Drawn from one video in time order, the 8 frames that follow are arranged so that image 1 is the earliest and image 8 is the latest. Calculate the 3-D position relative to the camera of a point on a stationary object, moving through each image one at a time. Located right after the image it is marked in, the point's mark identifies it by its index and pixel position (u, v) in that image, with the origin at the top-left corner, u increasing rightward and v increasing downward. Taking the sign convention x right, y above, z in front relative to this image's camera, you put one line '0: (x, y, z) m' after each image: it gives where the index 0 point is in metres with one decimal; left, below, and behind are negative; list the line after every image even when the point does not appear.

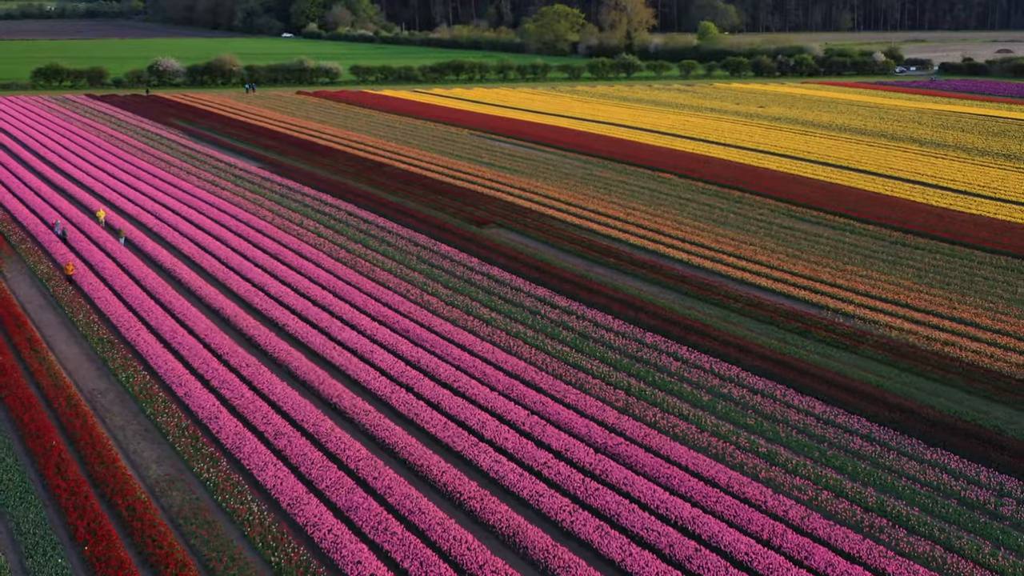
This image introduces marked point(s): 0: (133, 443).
0: (-3.1, -1.3, +9.6) m
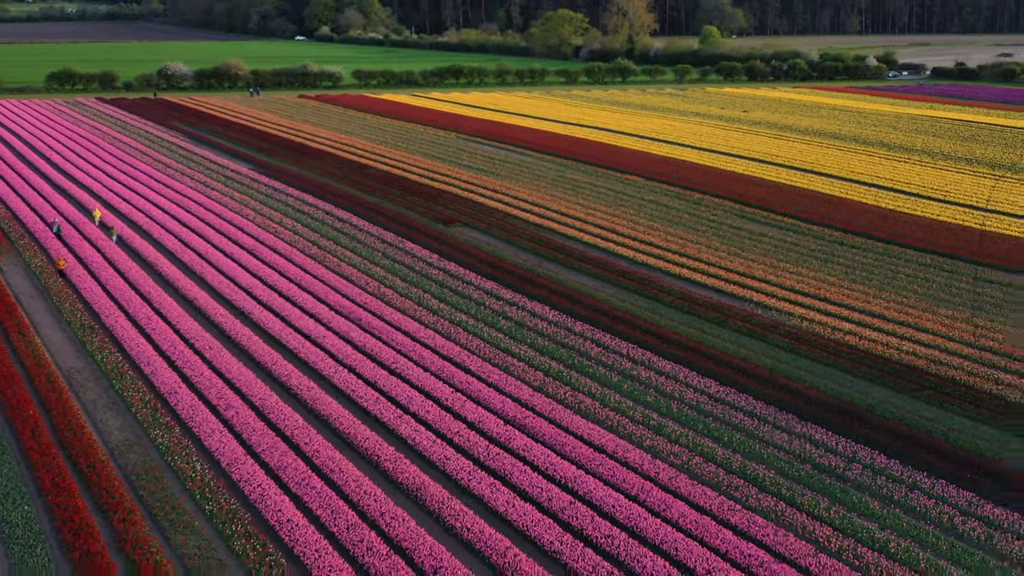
0: (-3.9, -1.2, +10.9) m
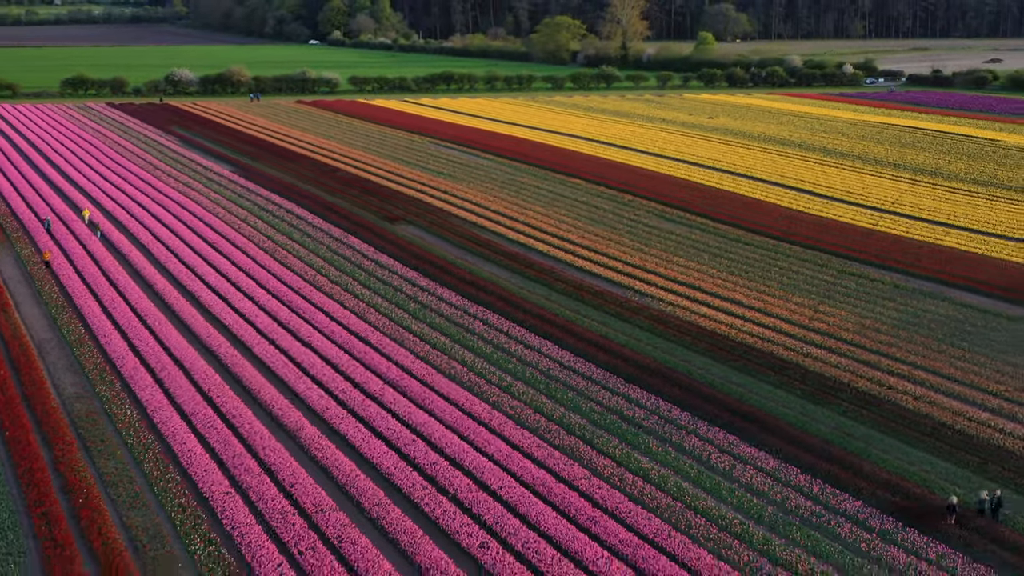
0: (-5.2, -1.0, +13.5) m
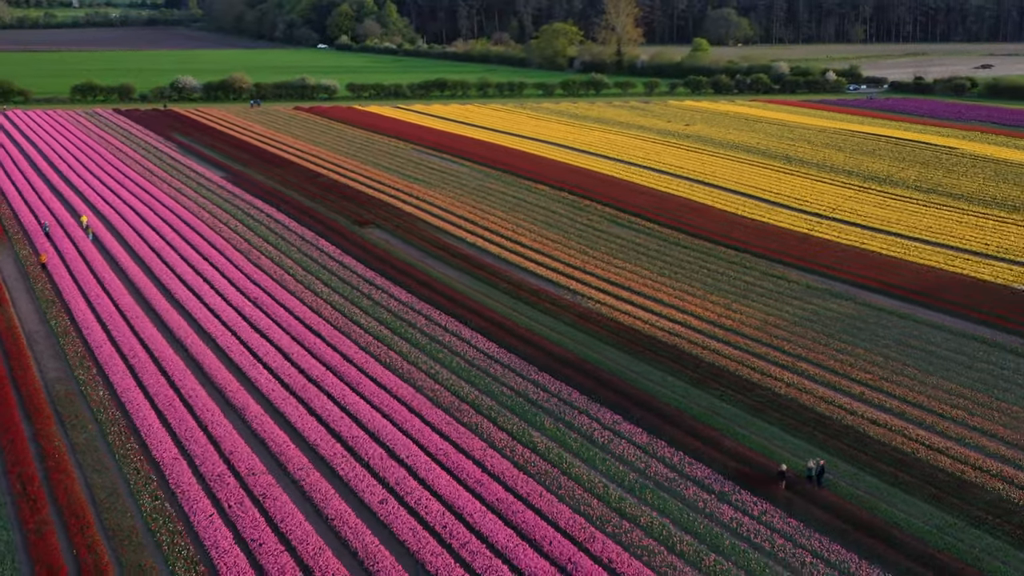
0: (-6.2, -0.9, +15.4) m
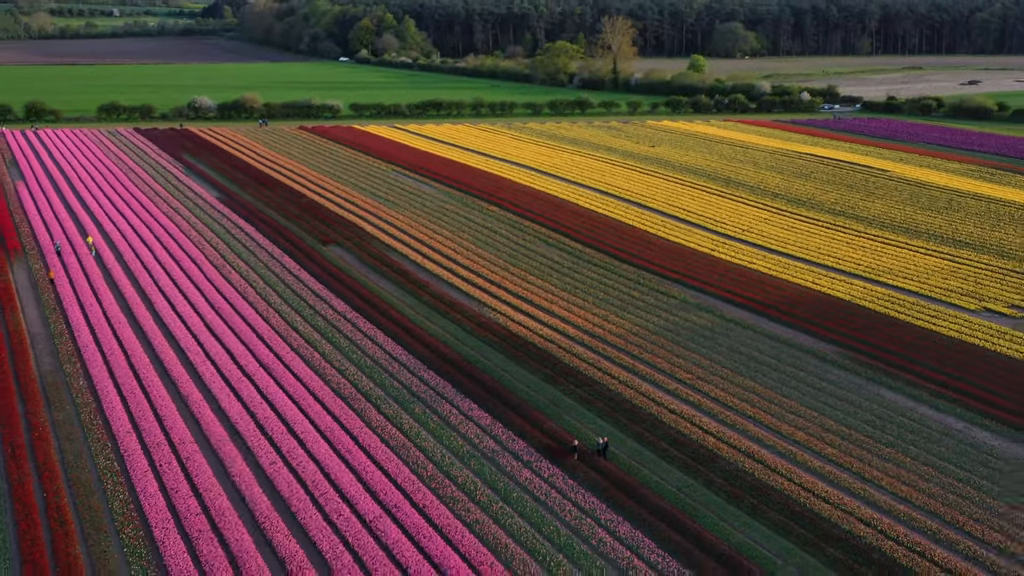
0: (-7.9, -1.1, +19.5) m
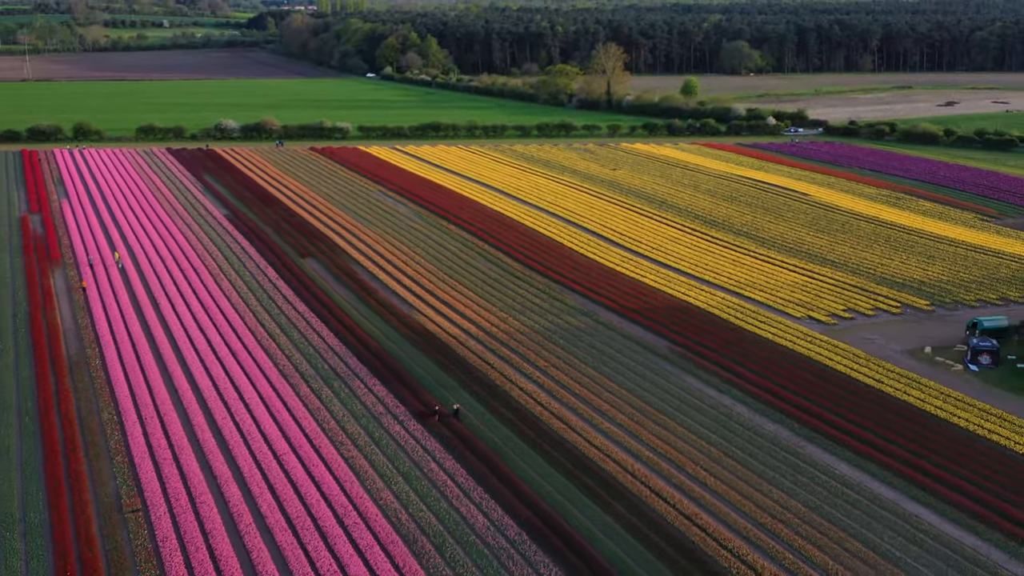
0: (-9.9, -1.2, +26.2) m
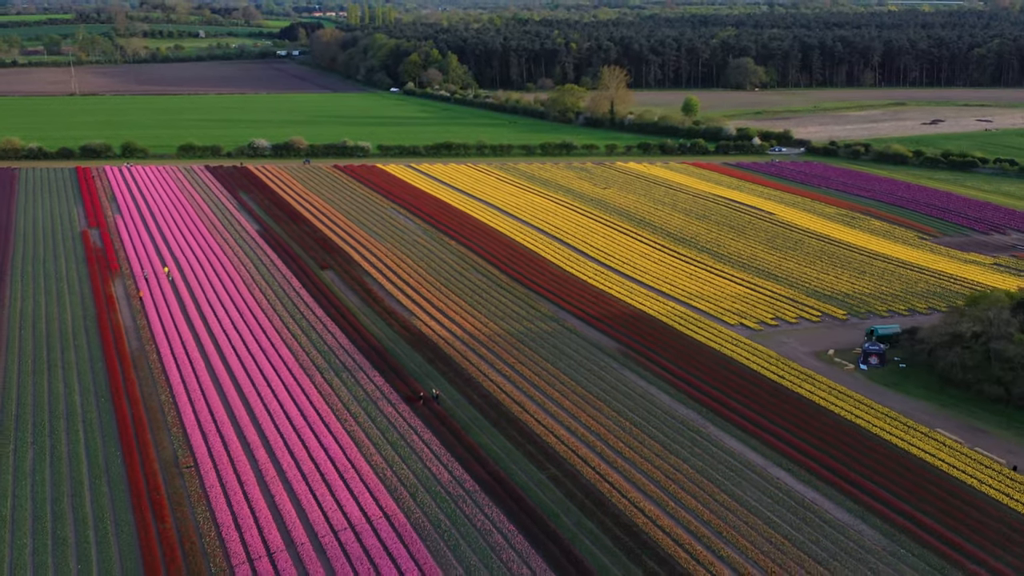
0: (-10.6, -1.4, +32.3) m
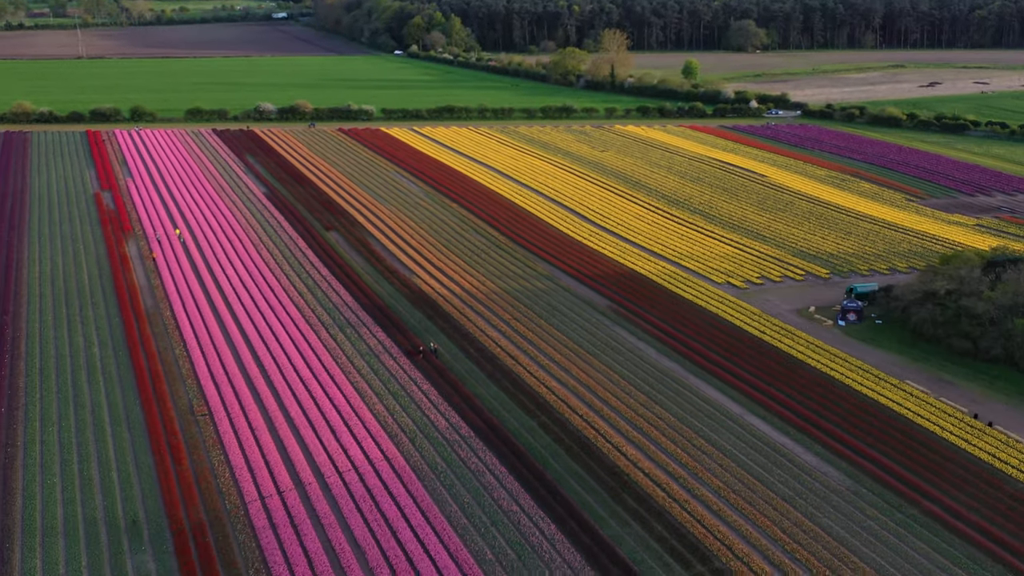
0: (-10.7, -0.3, +33.9) m
